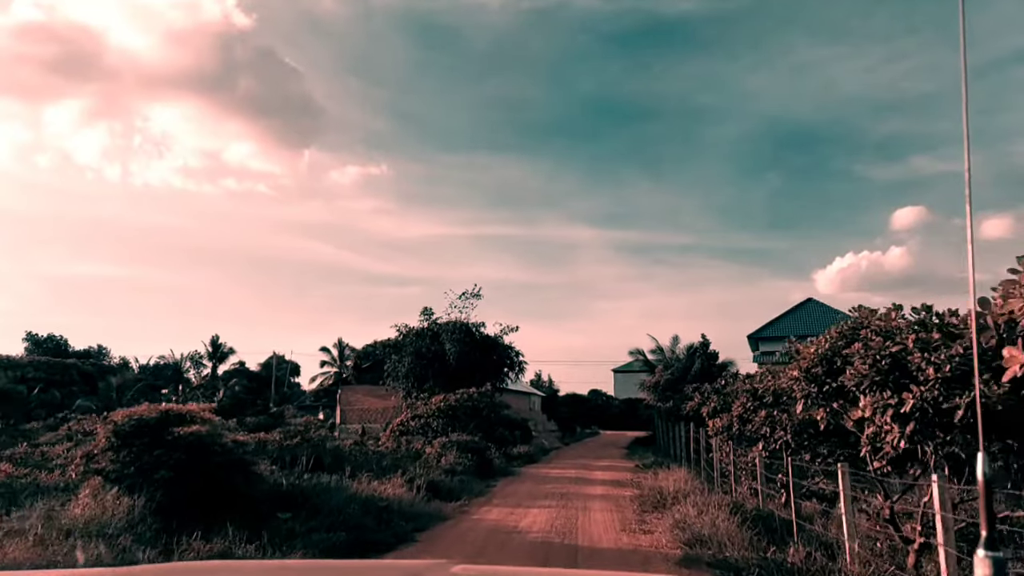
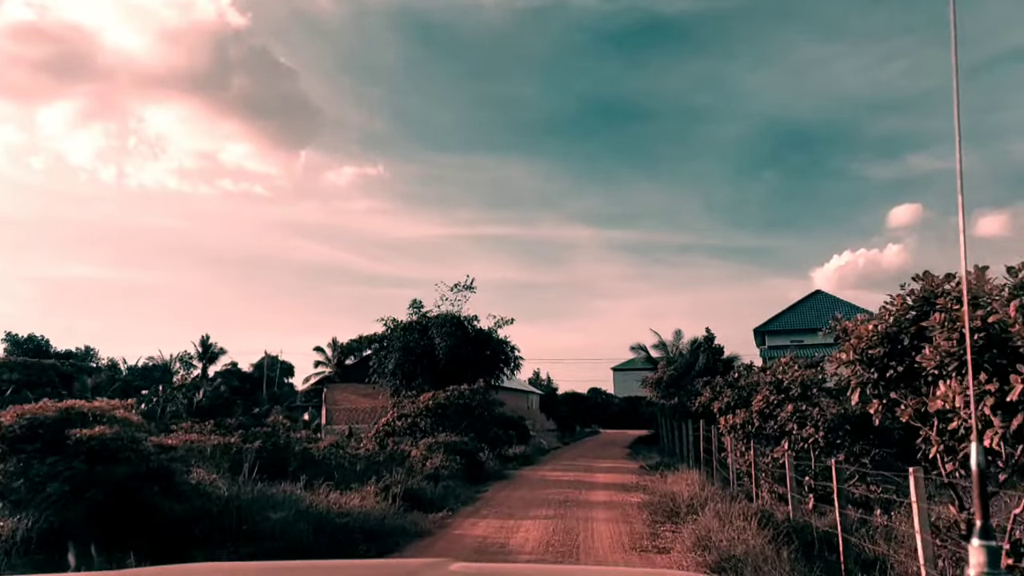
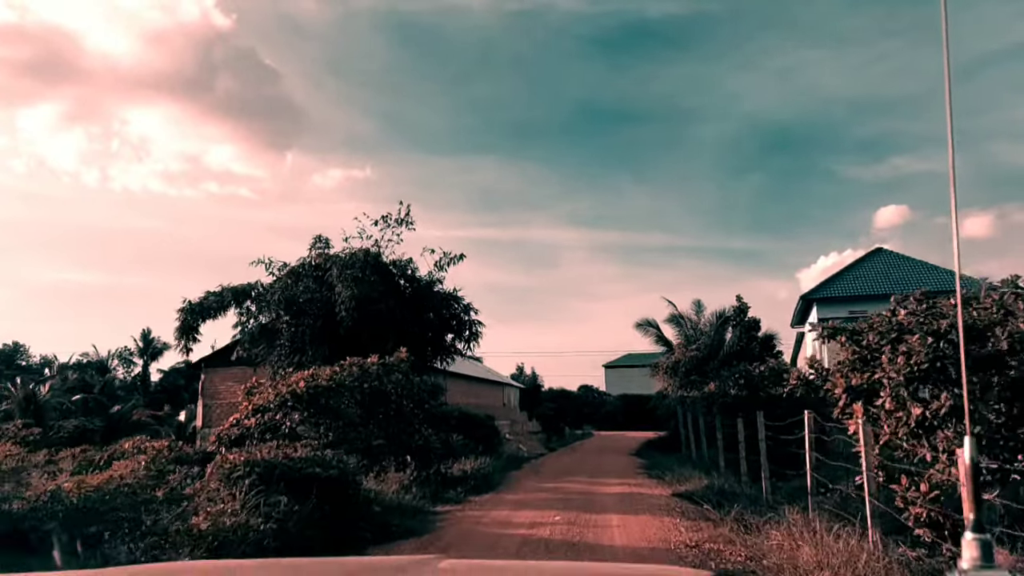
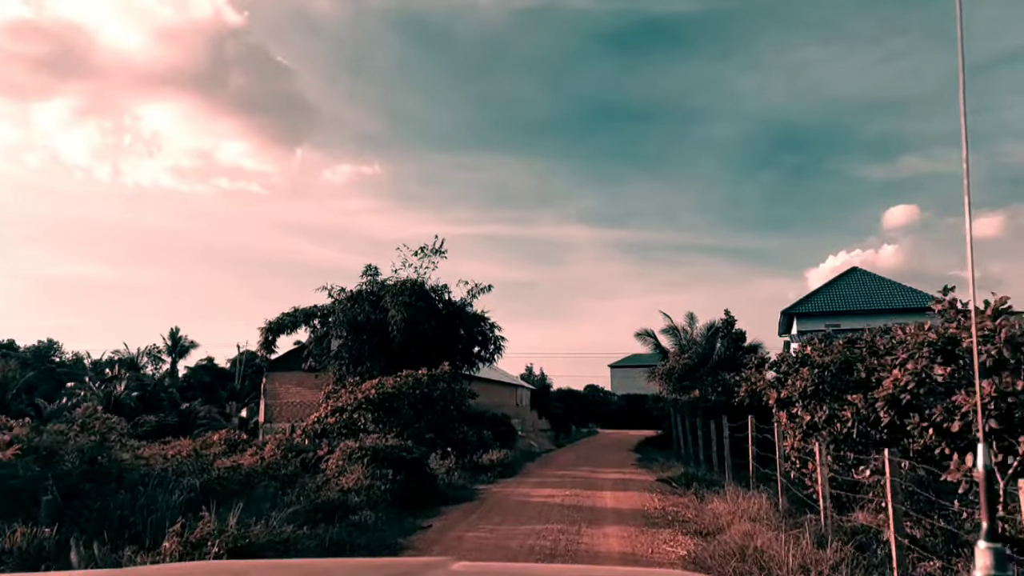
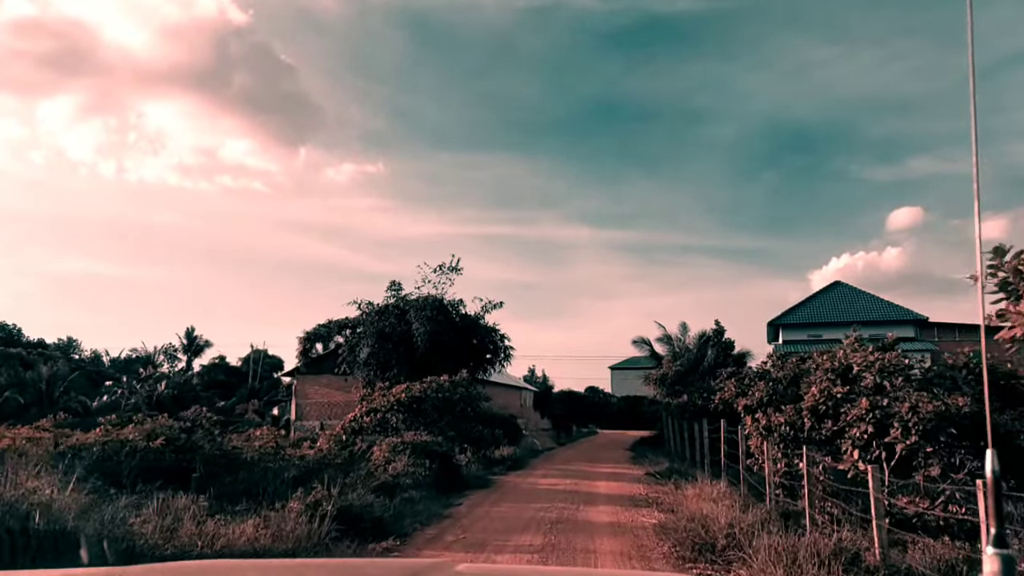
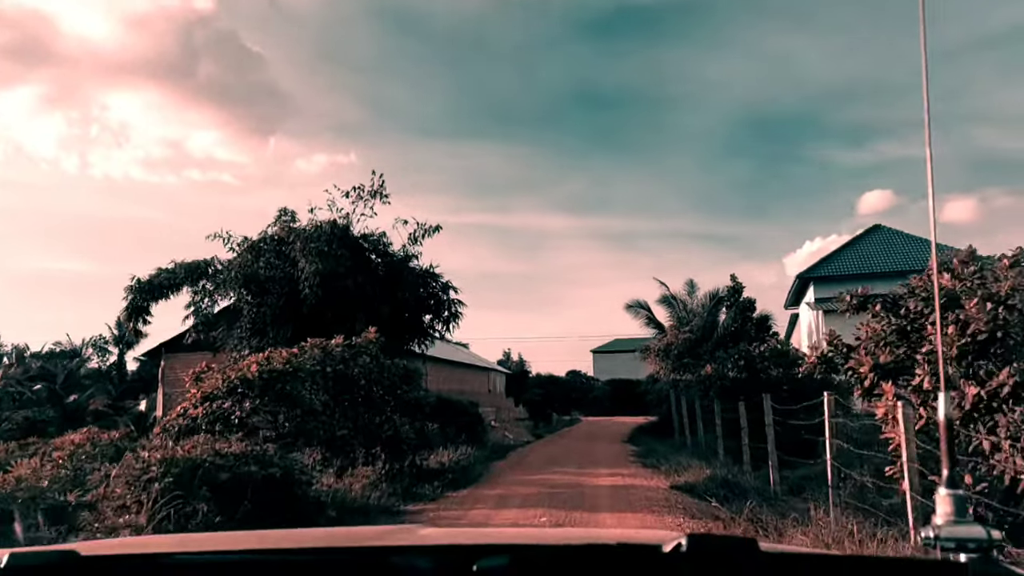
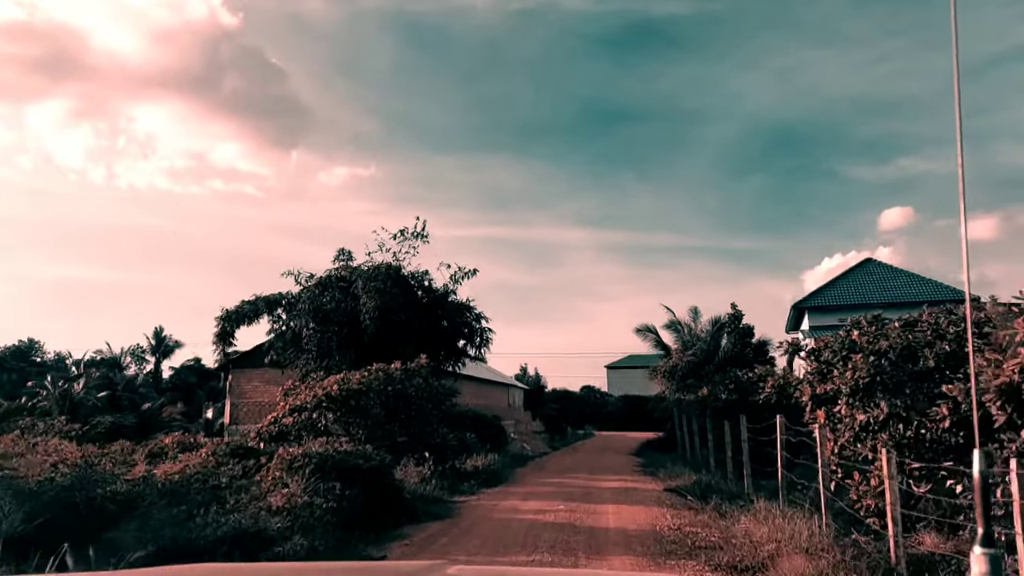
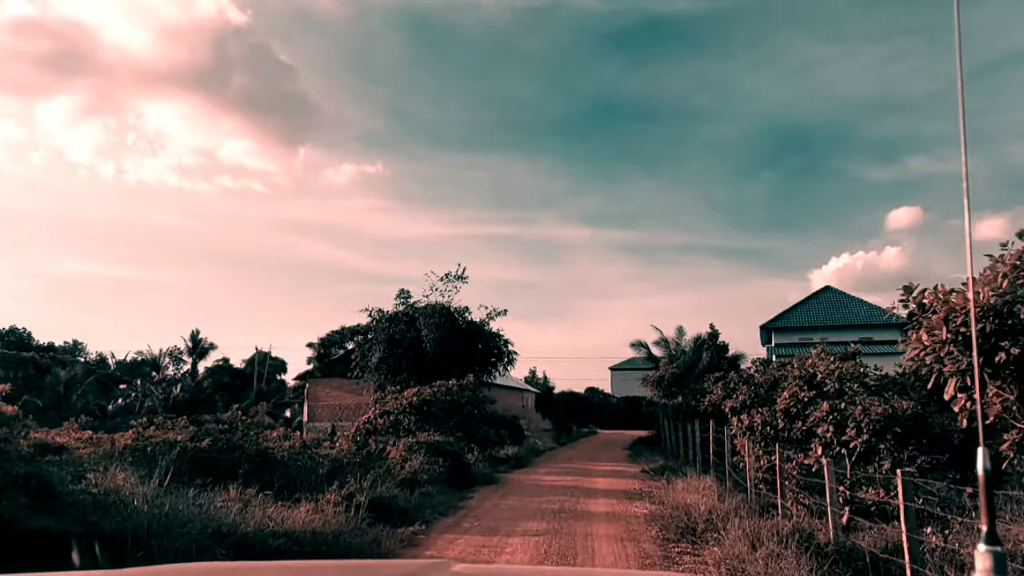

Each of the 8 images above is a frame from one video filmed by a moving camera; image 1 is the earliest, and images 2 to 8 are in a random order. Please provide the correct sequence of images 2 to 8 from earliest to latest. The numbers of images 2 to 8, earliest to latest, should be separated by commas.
2, 8, 5, 4, 7, 3, 6
